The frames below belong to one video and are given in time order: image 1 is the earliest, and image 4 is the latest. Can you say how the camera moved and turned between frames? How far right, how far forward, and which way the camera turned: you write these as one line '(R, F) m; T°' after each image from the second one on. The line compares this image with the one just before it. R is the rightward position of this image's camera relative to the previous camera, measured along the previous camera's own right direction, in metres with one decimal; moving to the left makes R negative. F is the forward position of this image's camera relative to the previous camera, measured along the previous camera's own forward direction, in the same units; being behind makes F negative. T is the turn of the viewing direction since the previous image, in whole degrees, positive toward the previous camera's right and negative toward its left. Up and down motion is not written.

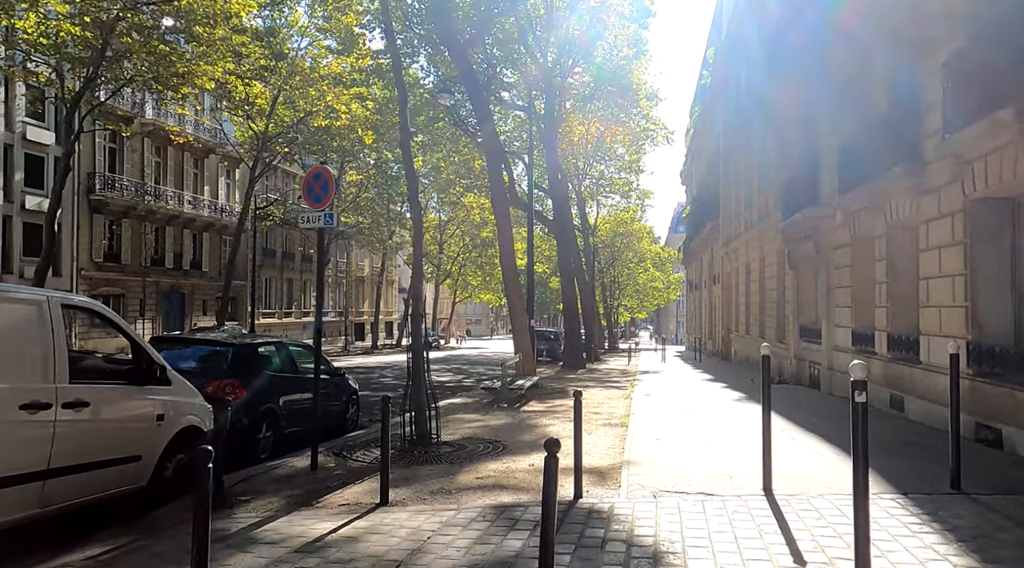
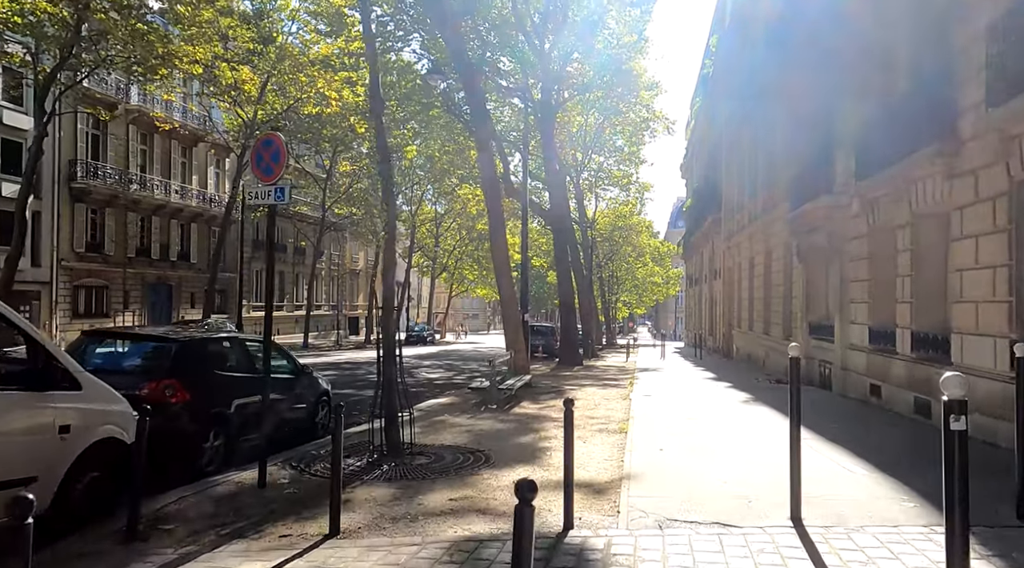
(+0.1, +1.1) m; 0°
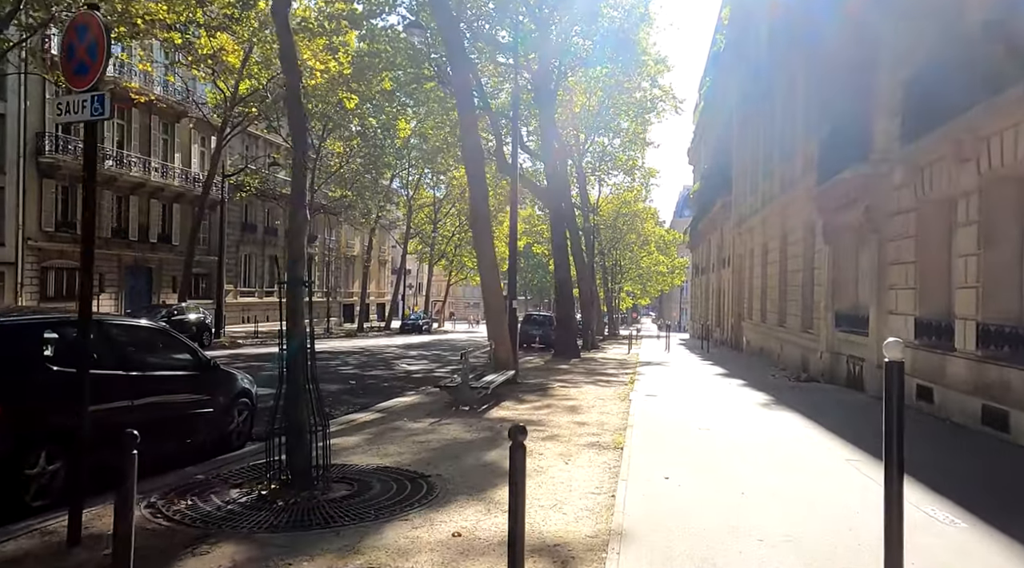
(+0.4, +2.1) m; 0°
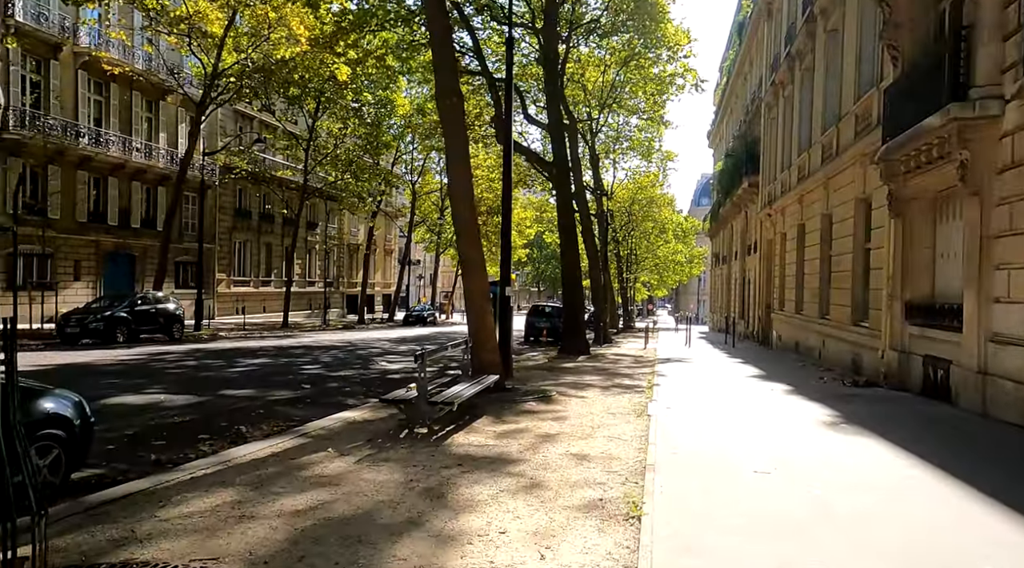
(+0.4, +2.9) m; -1°
